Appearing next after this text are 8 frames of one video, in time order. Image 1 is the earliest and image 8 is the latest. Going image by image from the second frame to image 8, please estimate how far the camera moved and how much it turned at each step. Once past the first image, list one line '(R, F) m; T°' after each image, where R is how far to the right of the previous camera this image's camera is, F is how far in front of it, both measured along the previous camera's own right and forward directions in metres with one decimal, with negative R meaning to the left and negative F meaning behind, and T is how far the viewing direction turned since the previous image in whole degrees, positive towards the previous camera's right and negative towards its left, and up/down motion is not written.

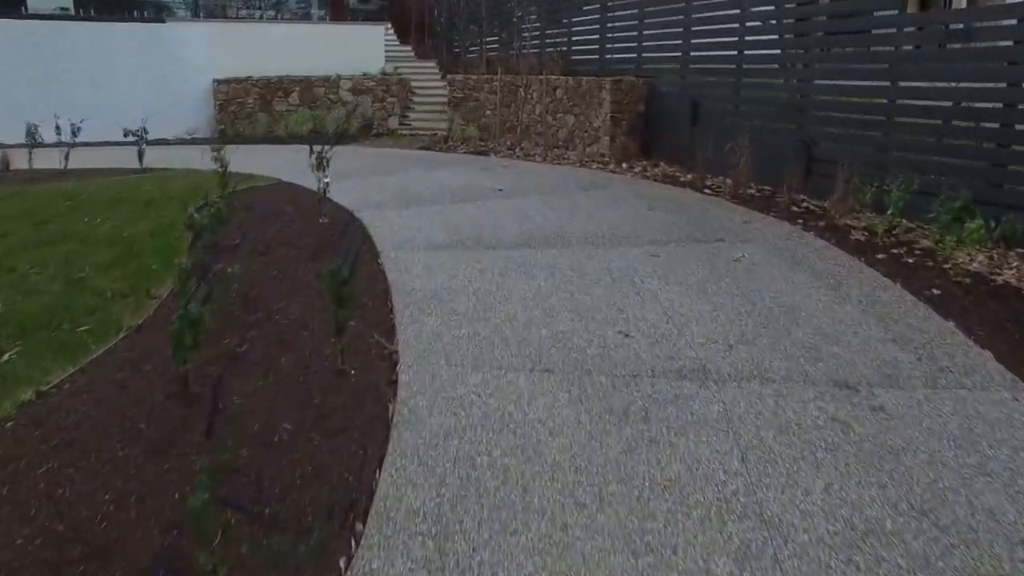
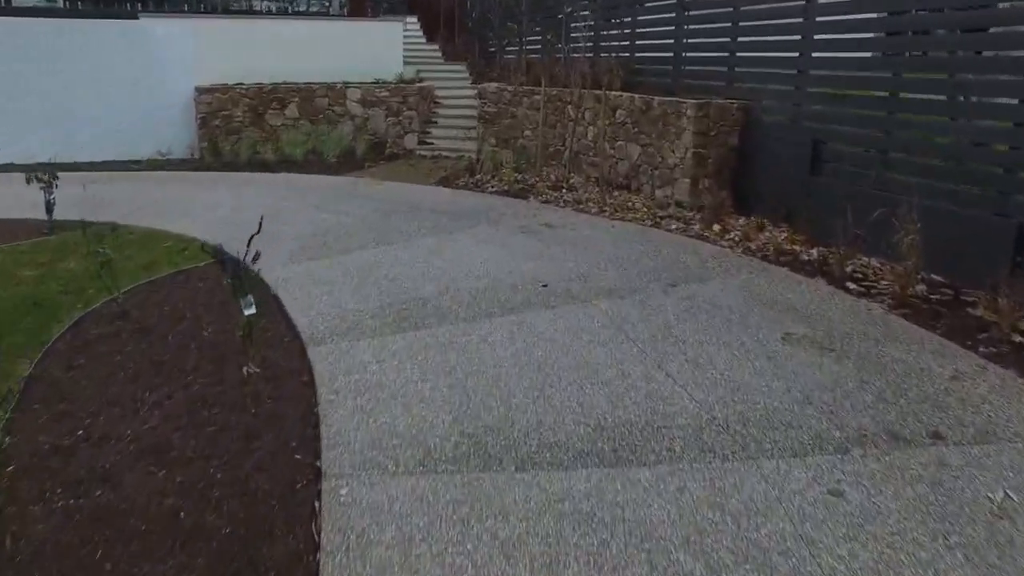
(-0.1, +2.6) m; -3°
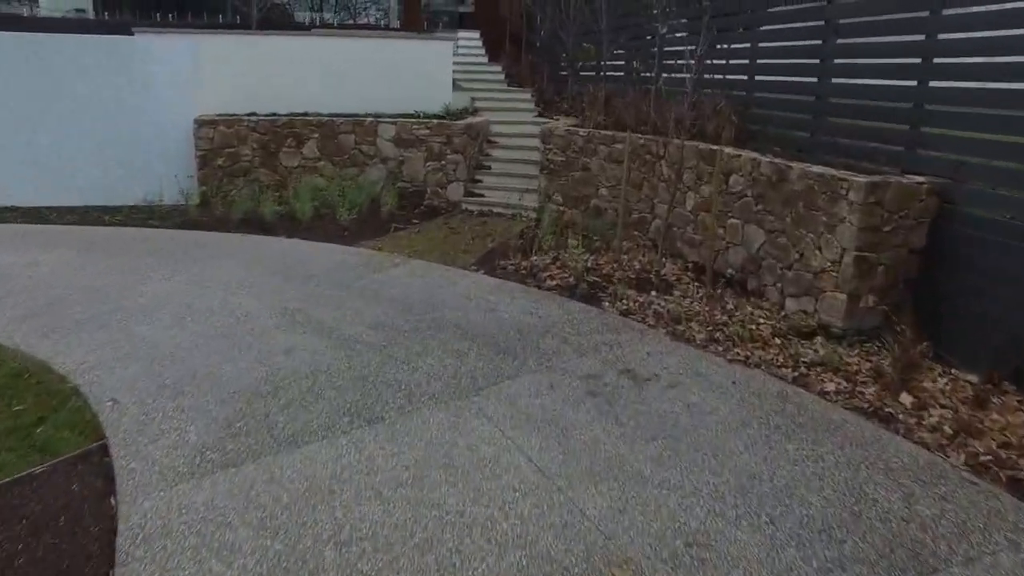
(0.0, +2.5) m; -5°
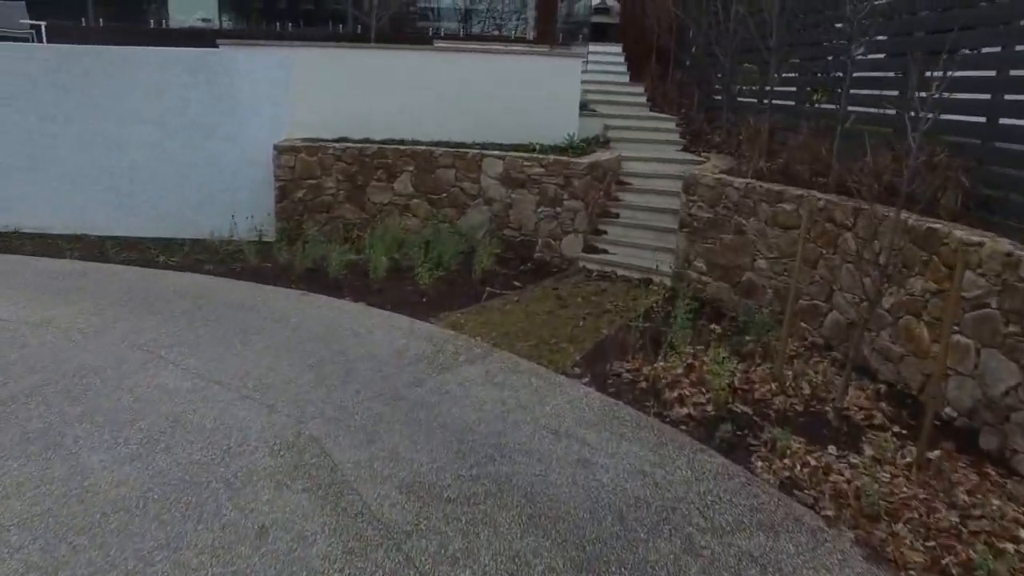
(+0.1, +1.7) m; -10°
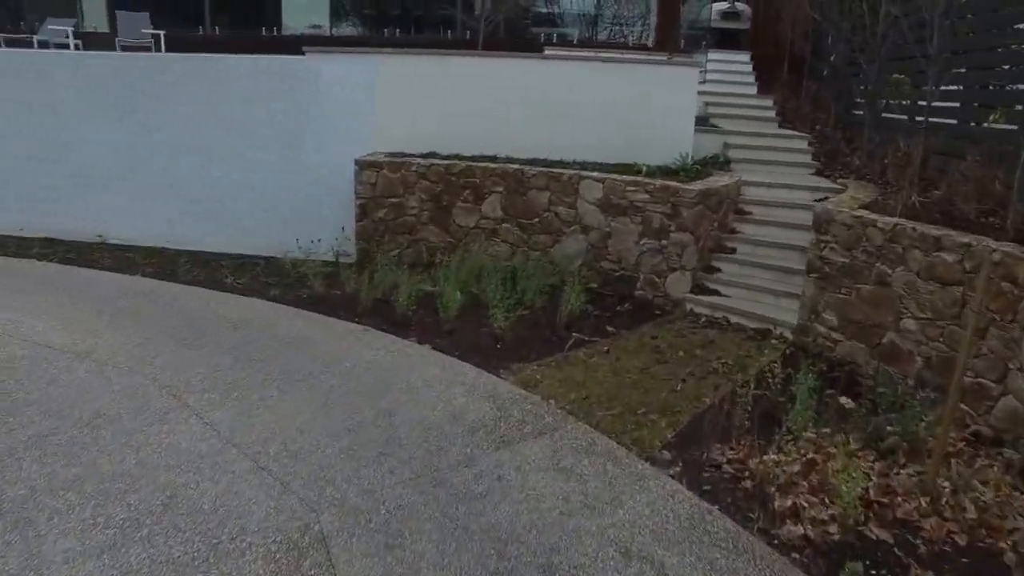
(+0.2, +0.9) m; -9°
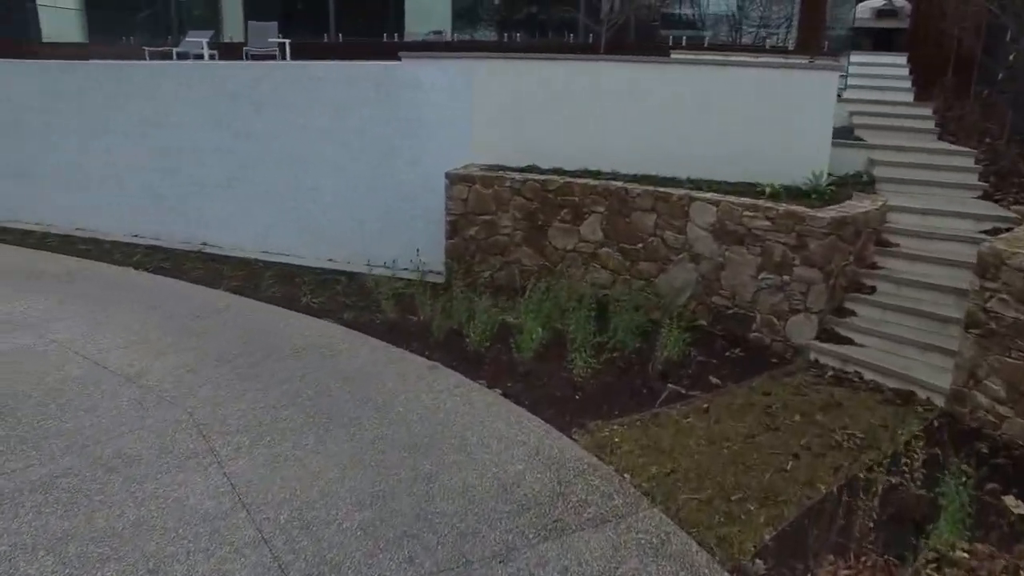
(+0.3, +0.7) m; -10°
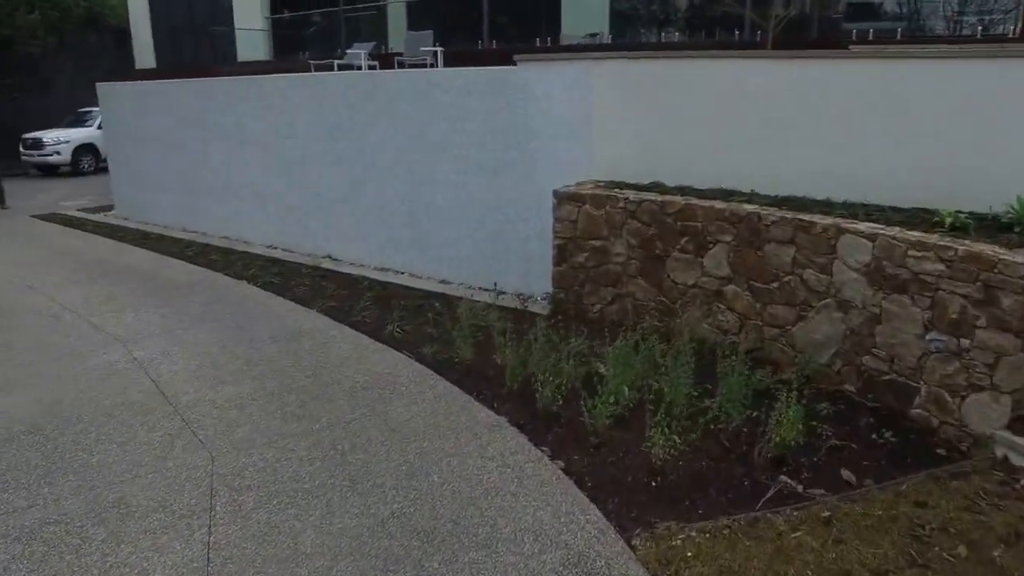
(+0.6, +0.9) m; -14°
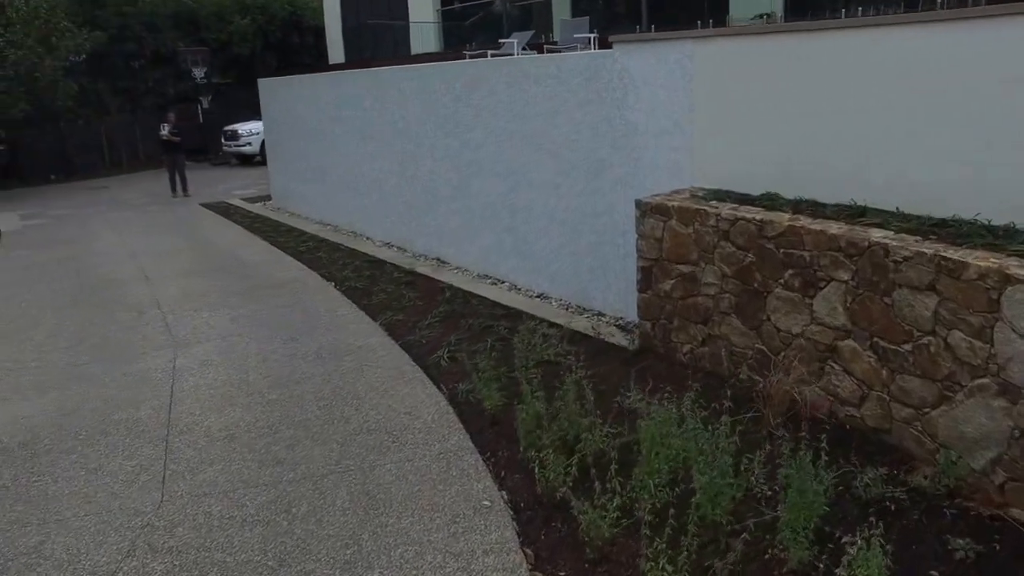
(+0.8, +1.0) m; -15°
